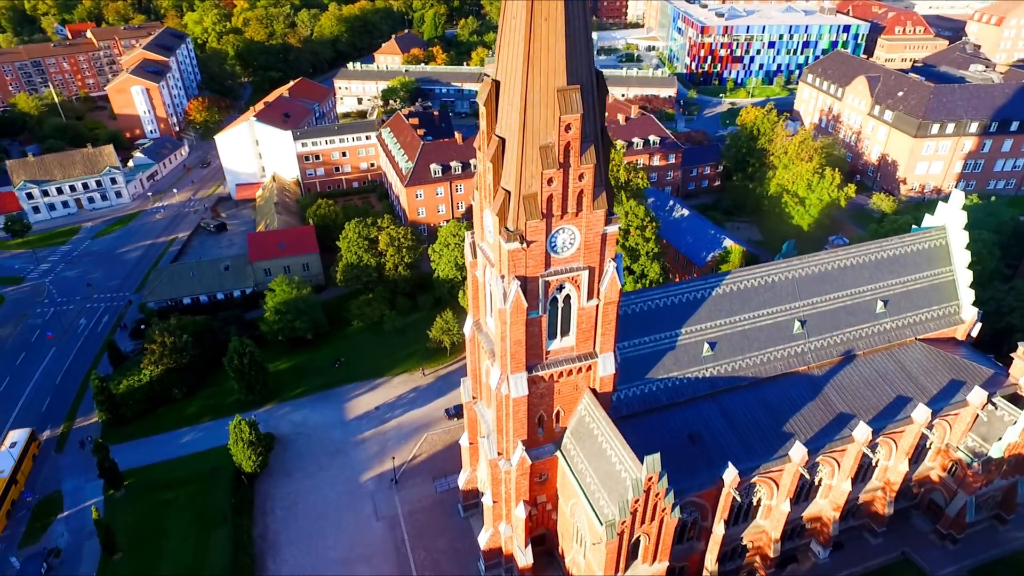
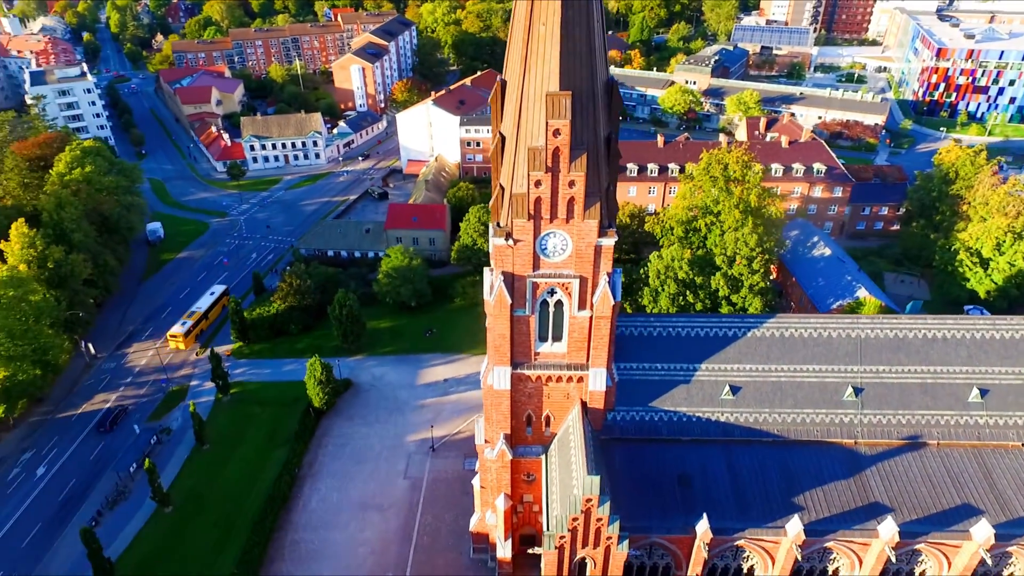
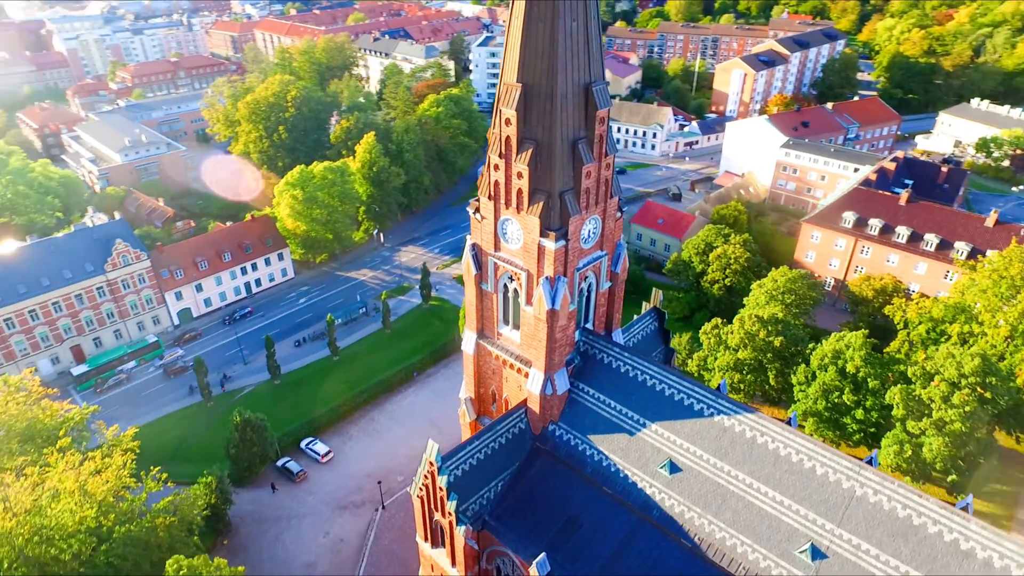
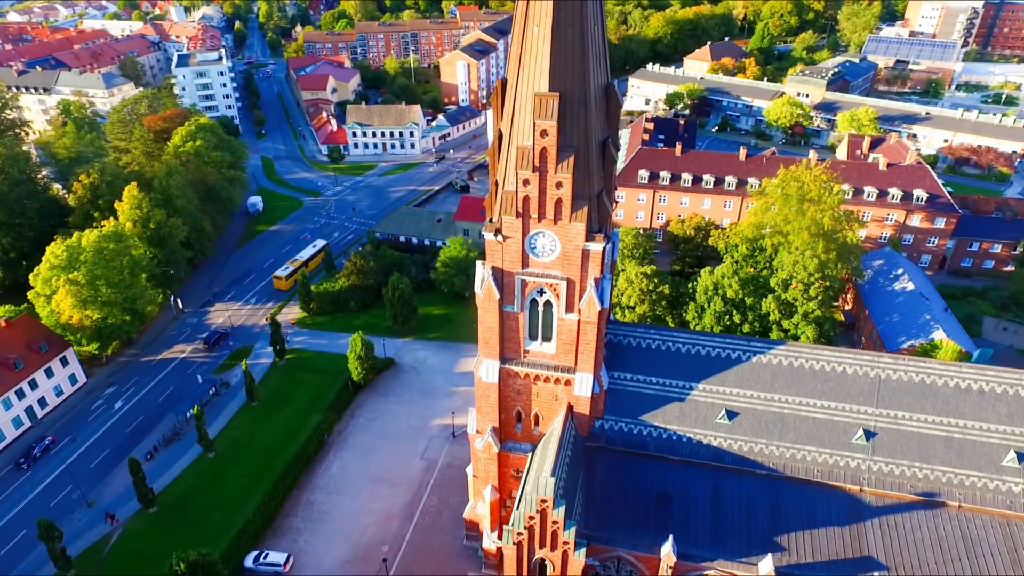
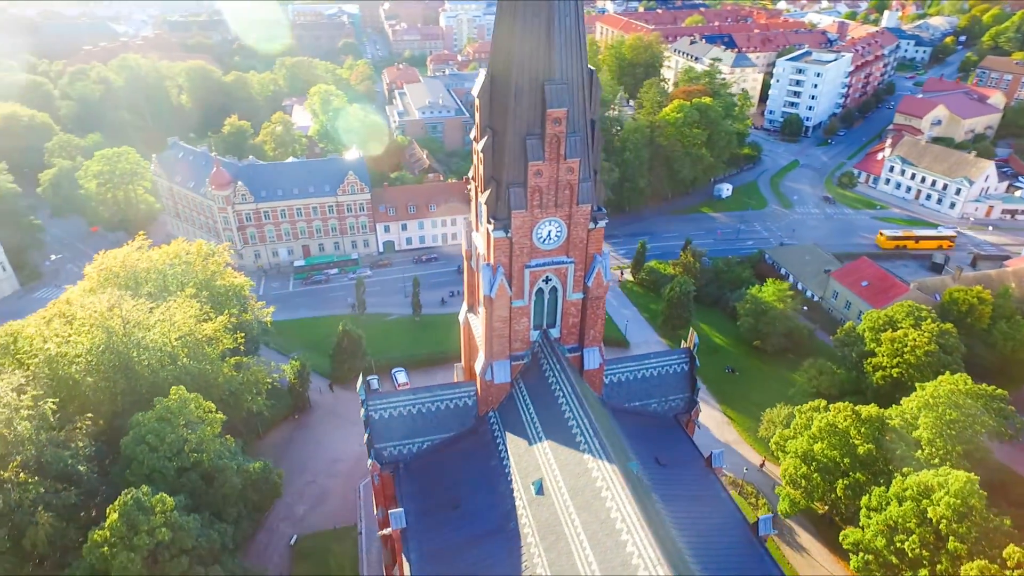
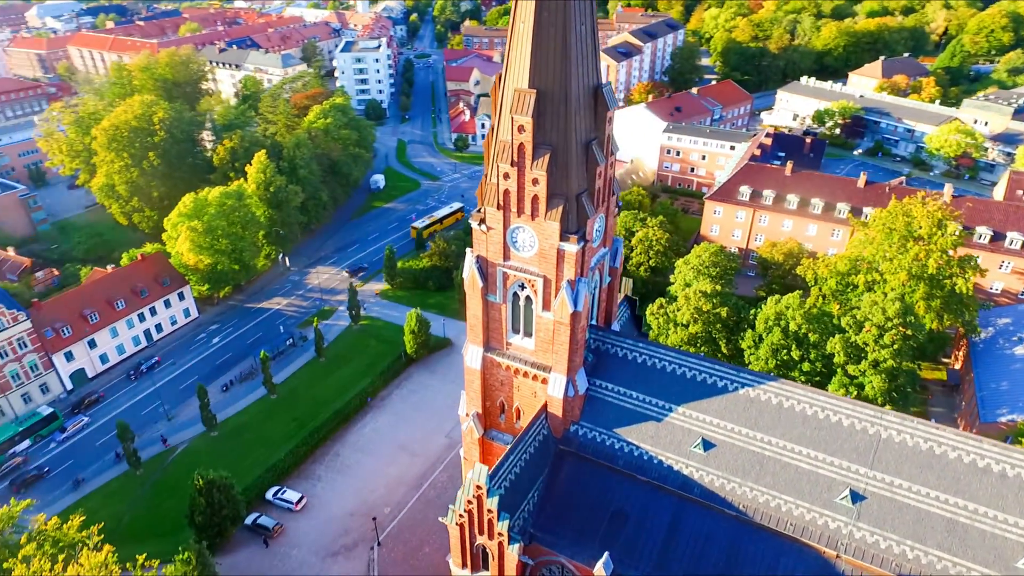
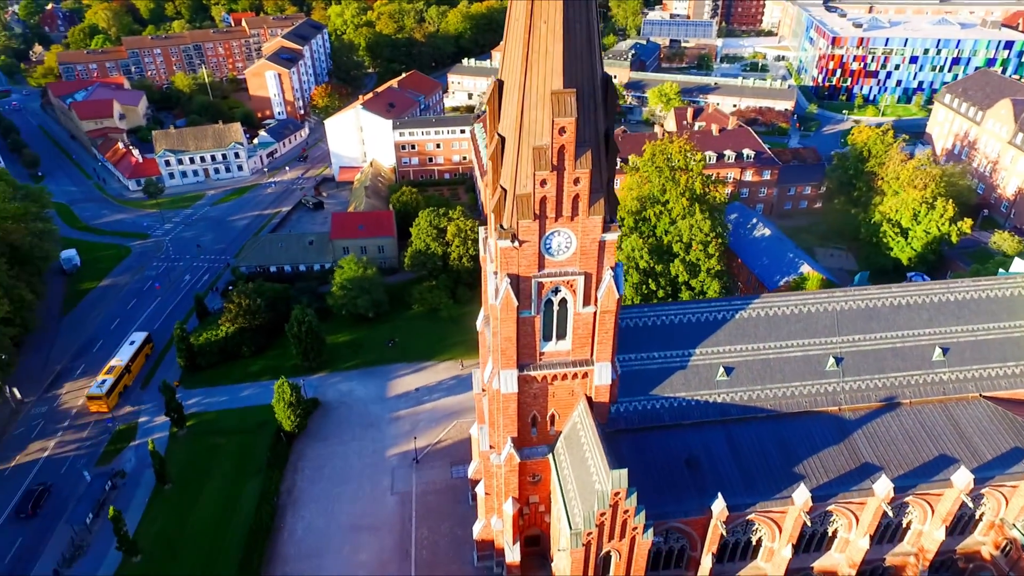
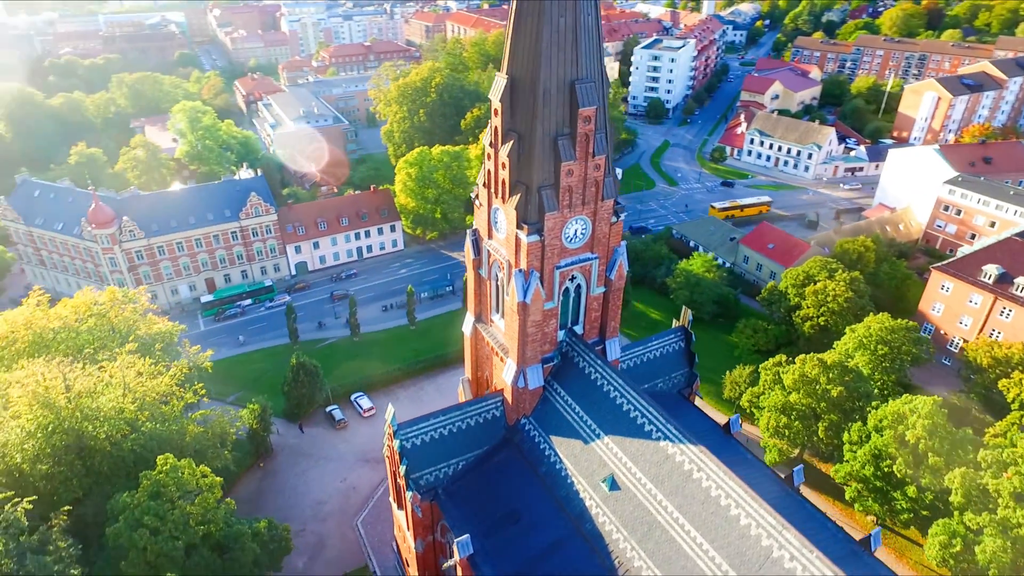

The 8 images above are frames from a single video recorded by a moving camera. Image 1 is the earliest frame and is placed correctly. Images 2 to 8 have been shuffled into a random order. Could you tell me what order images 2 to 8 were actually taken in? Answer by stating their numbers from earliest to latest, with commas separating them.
7, 2, 4, 6, 3, 8, 5
